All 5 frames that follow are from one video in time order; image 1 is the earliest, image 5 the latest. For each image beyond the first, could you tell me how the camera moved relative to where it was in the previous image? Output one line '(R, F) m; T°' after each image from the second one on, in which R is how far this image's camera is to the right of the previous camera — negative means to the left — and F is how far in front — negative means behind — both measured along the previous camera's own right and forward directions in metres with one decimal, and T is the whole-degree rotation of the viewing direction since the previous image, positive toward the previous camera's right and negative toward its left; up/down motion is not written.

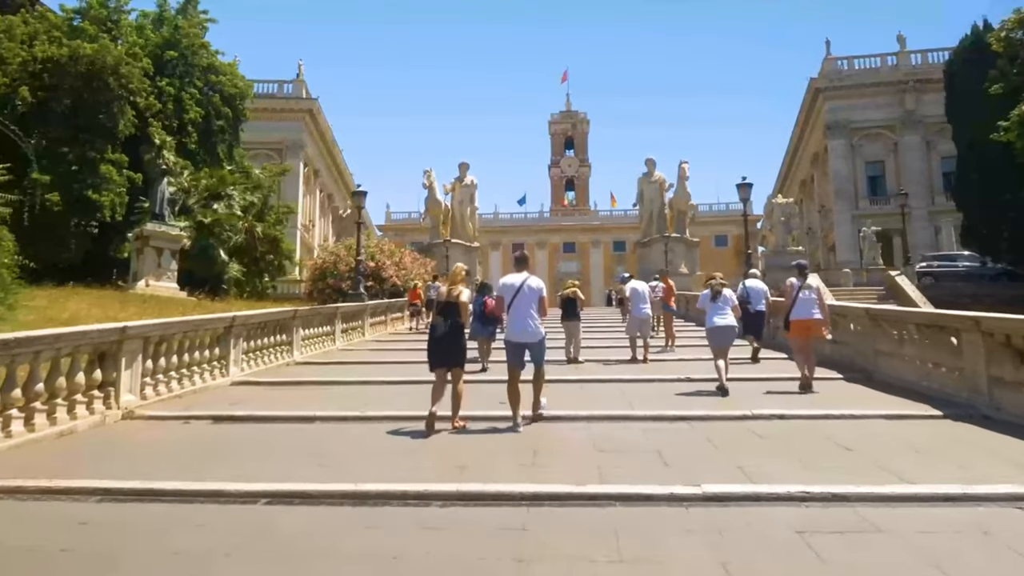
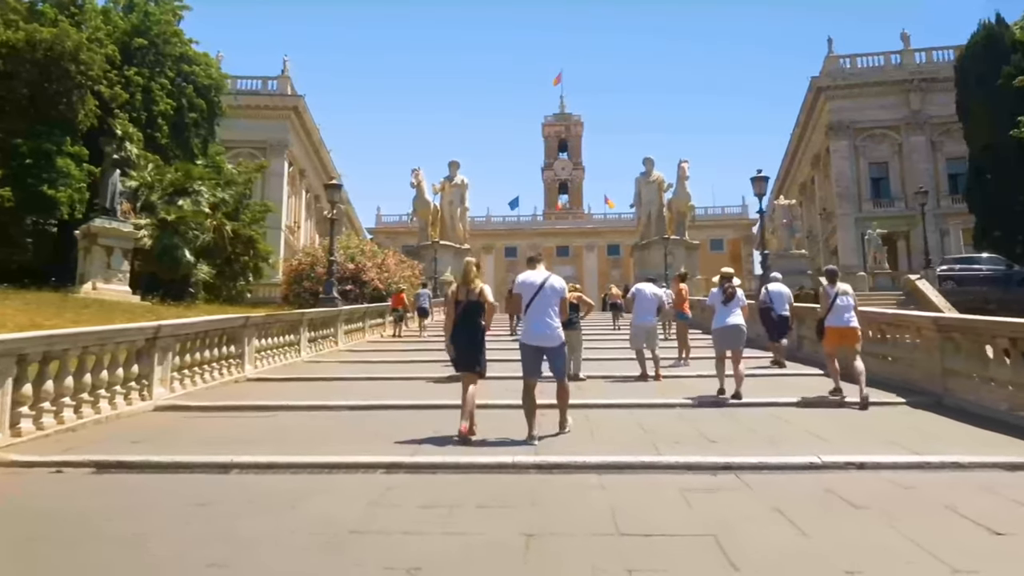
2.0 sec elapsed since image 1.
(+0.1, +1.8) m; +1°
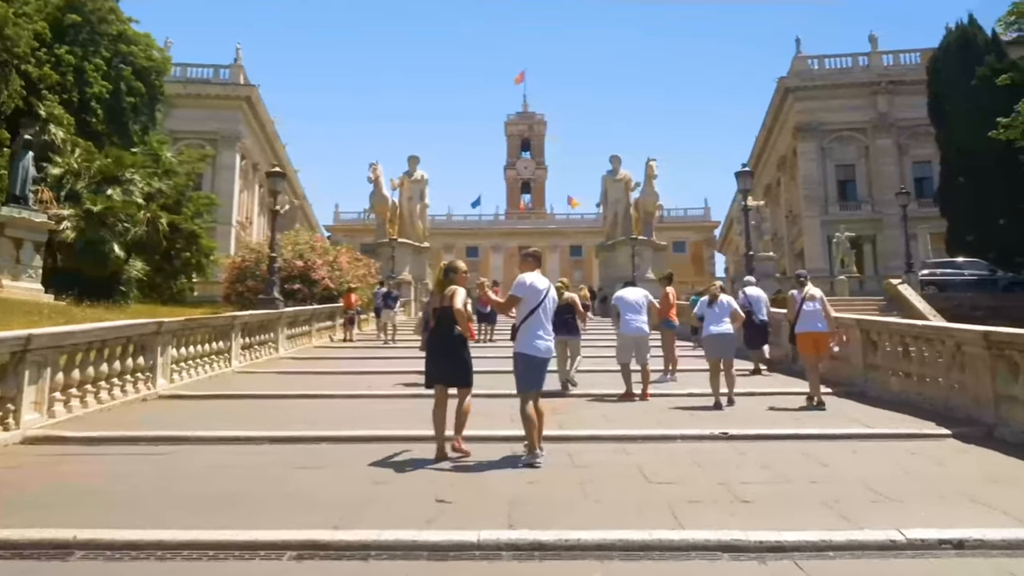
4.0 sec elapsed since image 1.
(0.0, +1.5) m; +3°
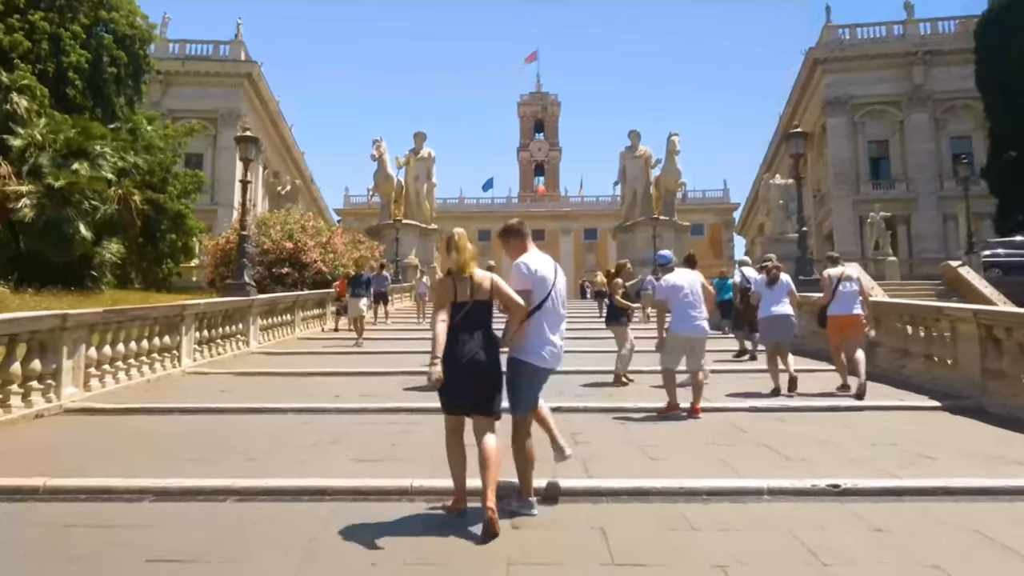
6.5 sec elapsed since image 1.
(+0.1, +2.1) m; -1°
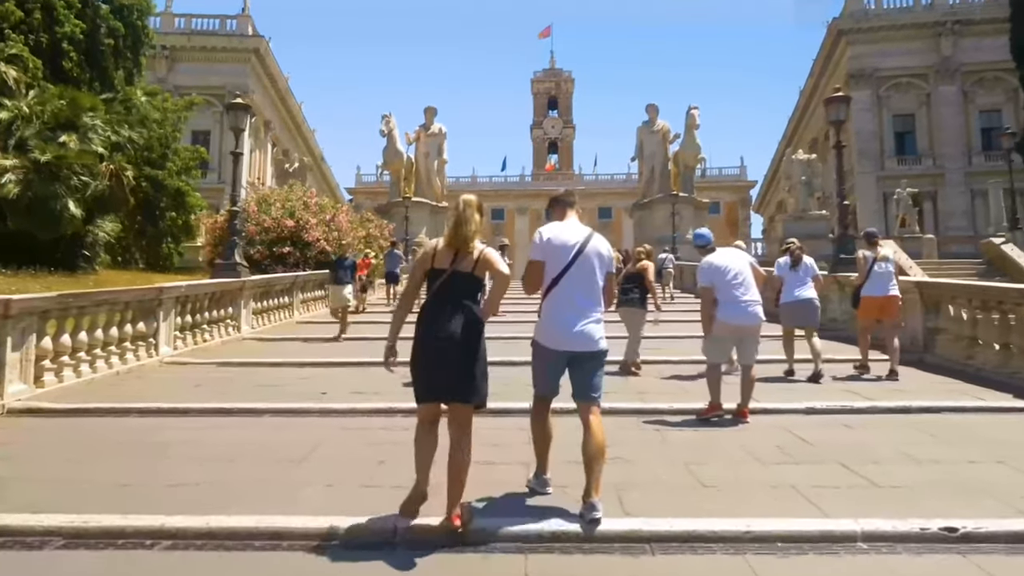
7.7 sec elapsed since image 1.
(0.0, +1.0) m; -1°
